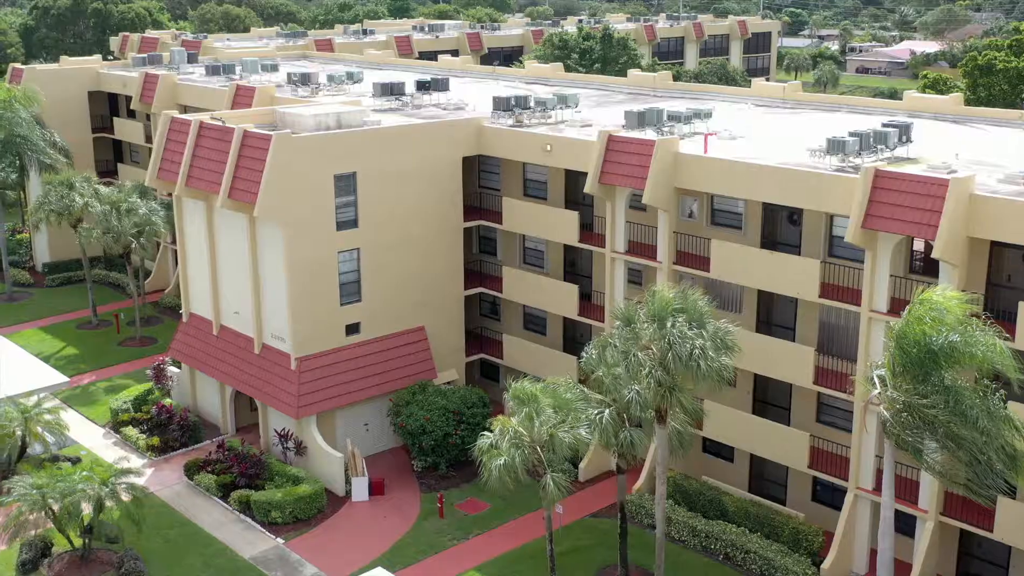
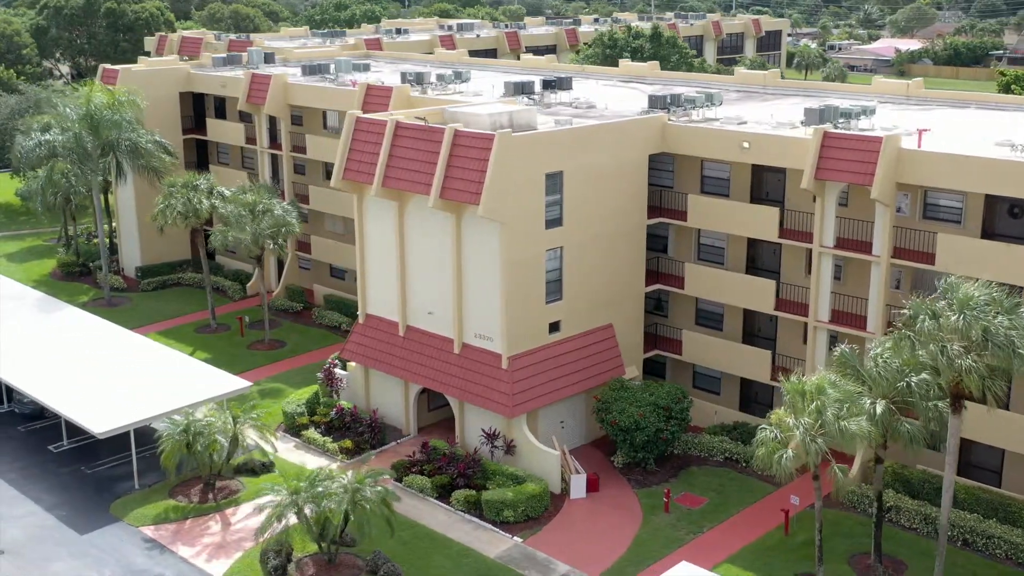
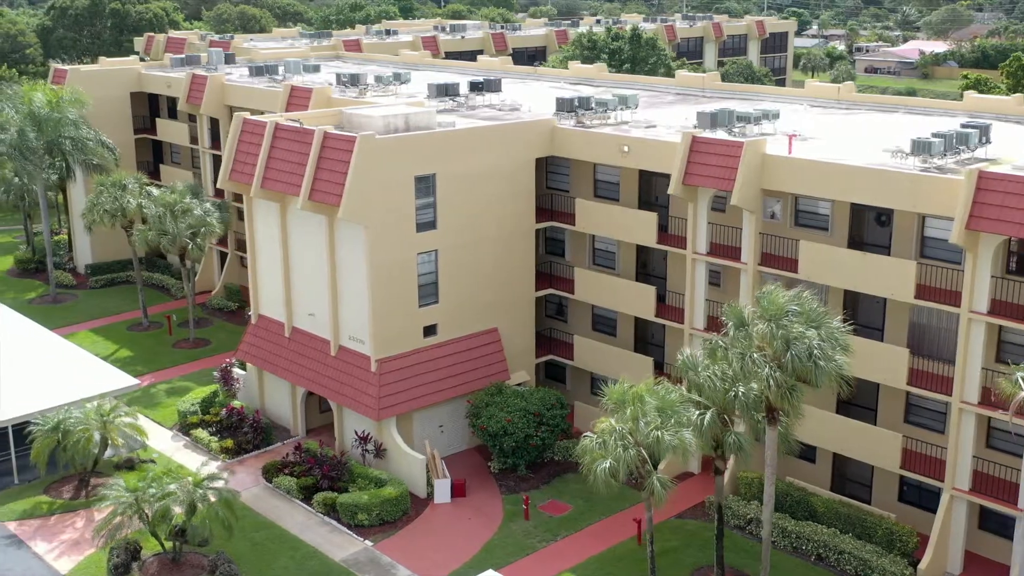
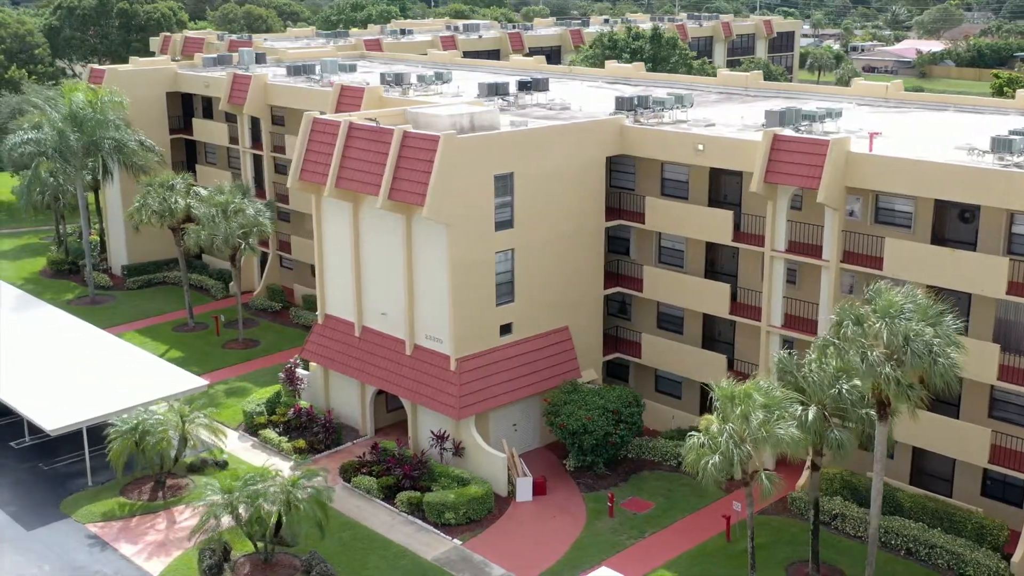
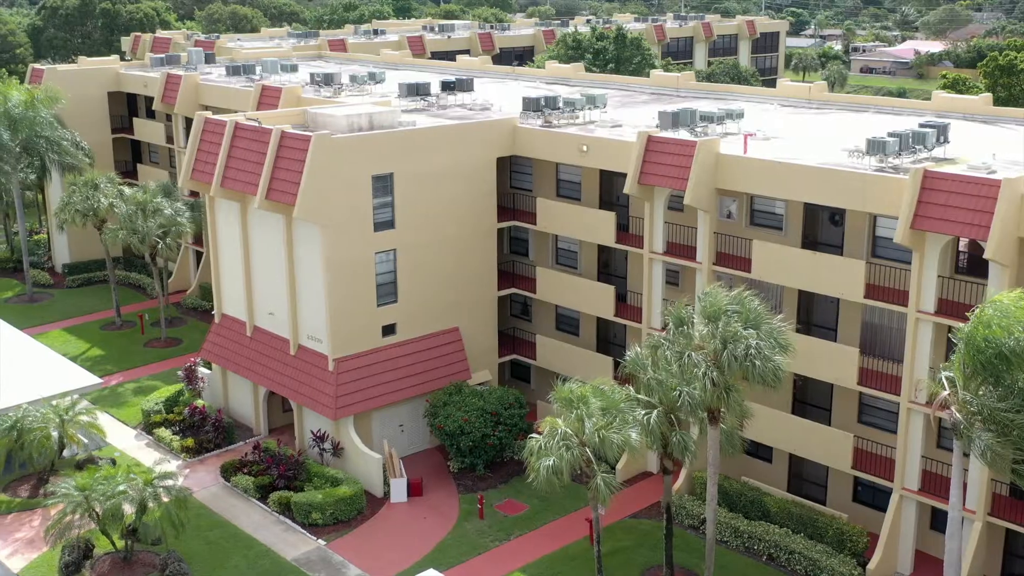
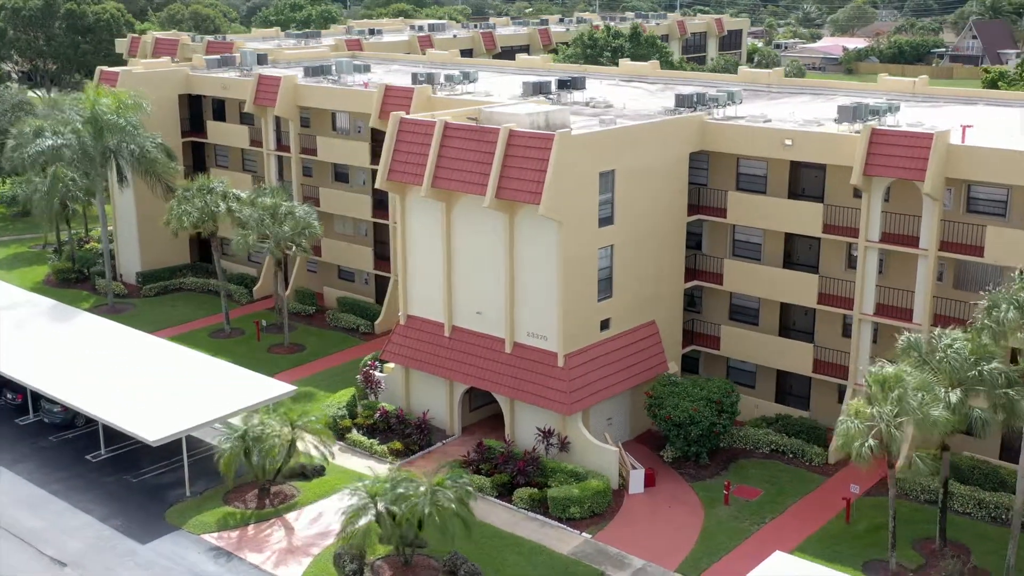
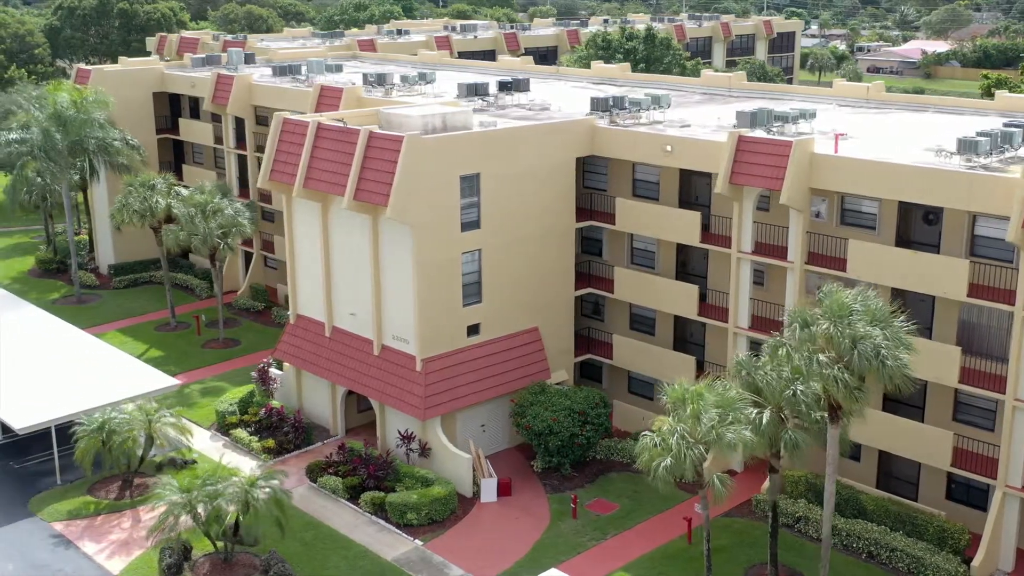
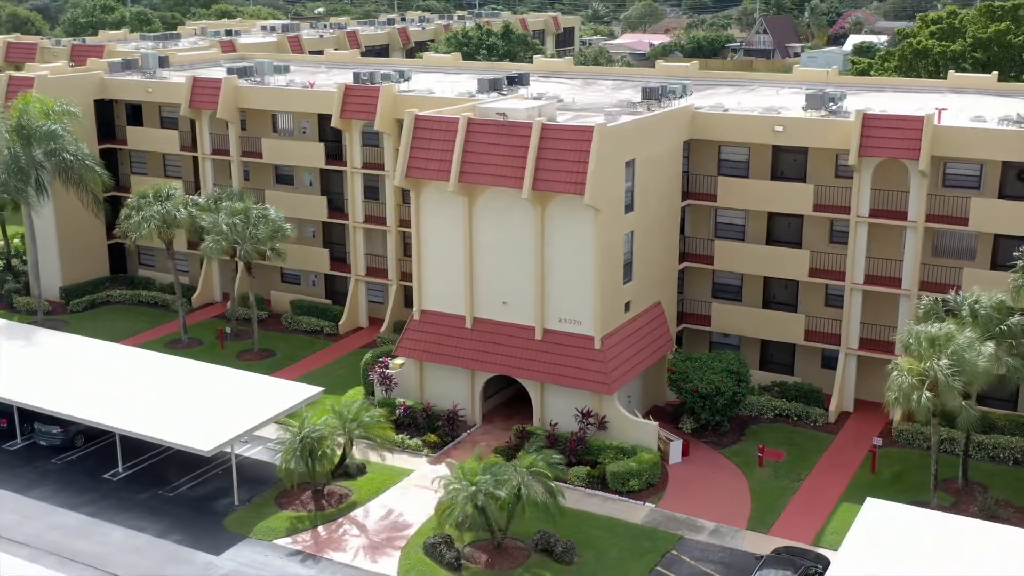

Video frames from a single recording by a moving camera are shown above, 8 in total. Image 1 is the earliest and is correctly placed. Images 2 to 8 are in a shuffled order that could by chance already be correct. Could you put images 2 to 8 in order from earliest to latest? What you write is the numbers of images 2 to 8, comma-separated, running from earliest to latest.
5, 3, 7, 4, 2, 6, 8
